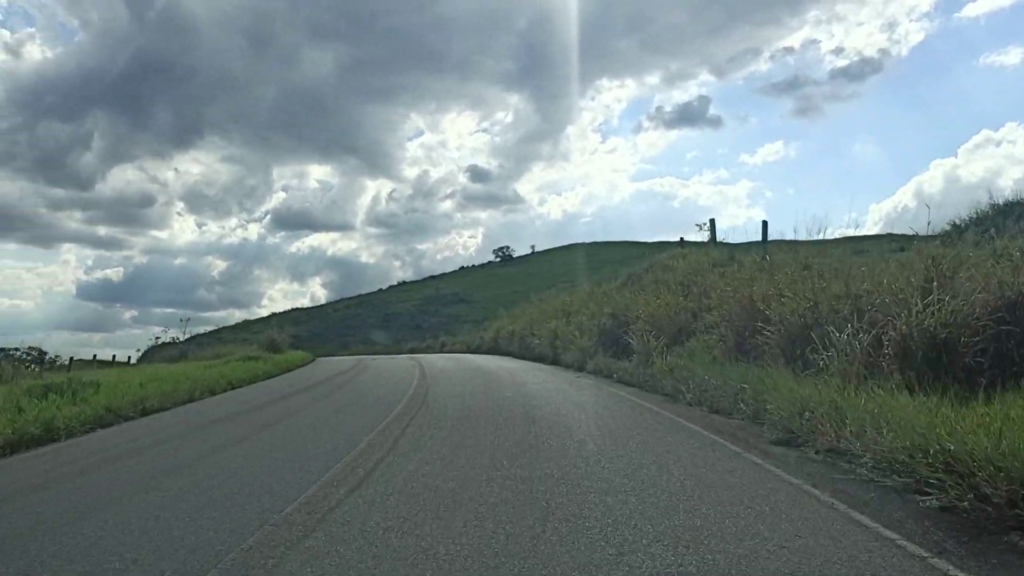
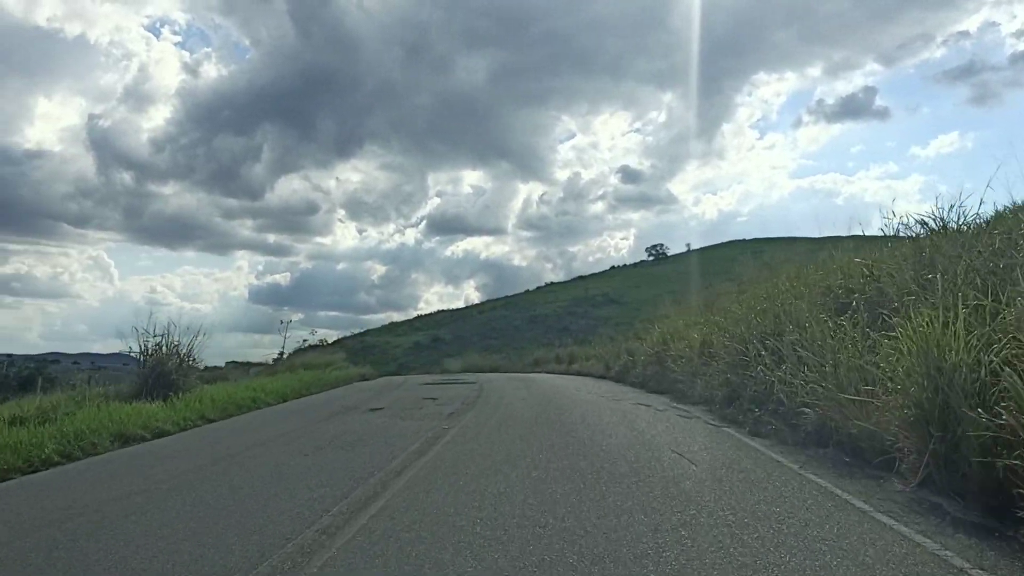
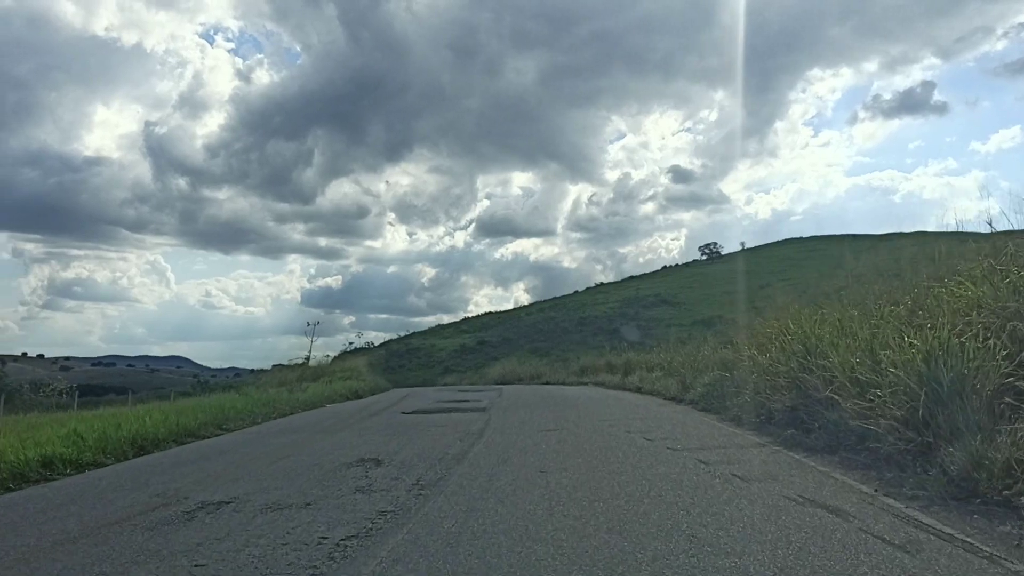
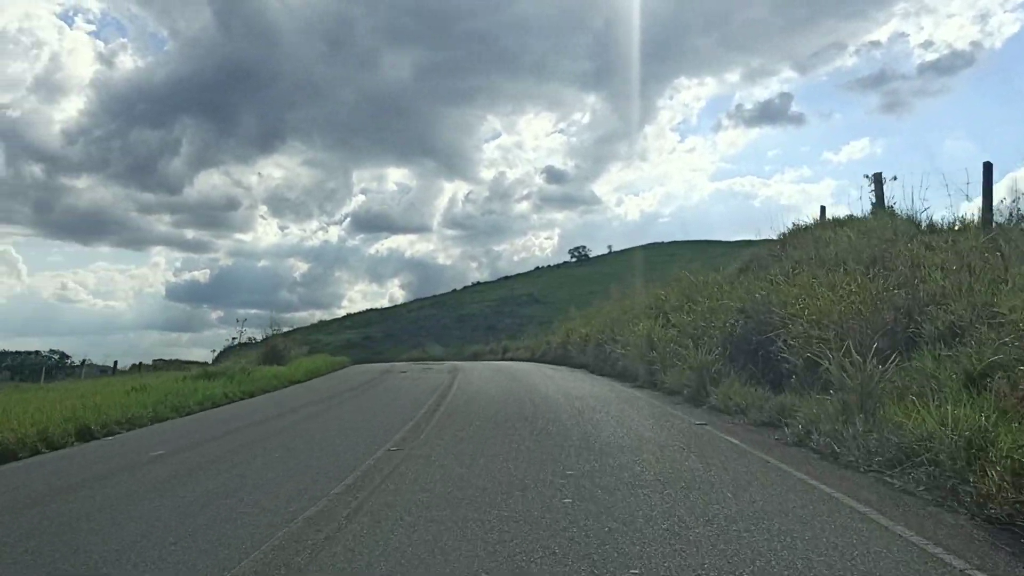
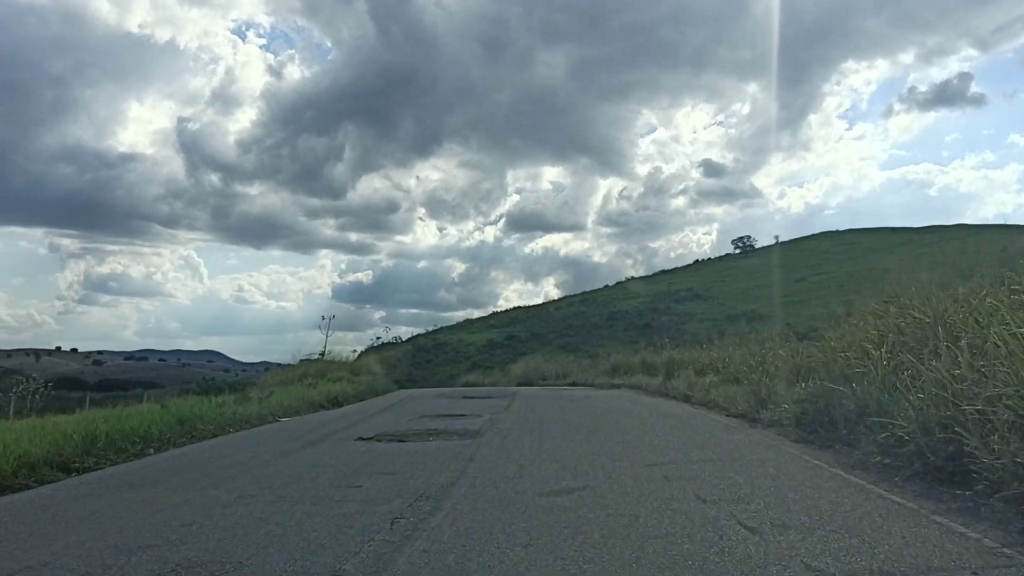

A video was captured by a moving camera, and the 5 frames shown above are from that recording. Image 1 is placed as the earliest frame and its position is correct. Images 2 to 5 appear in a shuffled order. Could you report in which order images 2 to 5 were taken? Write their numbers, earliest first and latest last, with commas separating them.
4, 2, 3, 5
